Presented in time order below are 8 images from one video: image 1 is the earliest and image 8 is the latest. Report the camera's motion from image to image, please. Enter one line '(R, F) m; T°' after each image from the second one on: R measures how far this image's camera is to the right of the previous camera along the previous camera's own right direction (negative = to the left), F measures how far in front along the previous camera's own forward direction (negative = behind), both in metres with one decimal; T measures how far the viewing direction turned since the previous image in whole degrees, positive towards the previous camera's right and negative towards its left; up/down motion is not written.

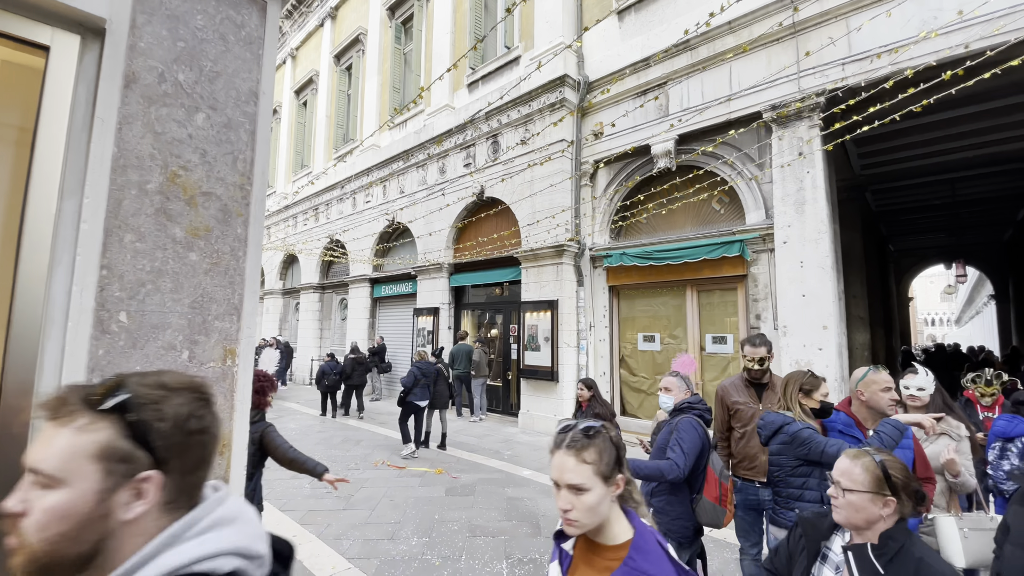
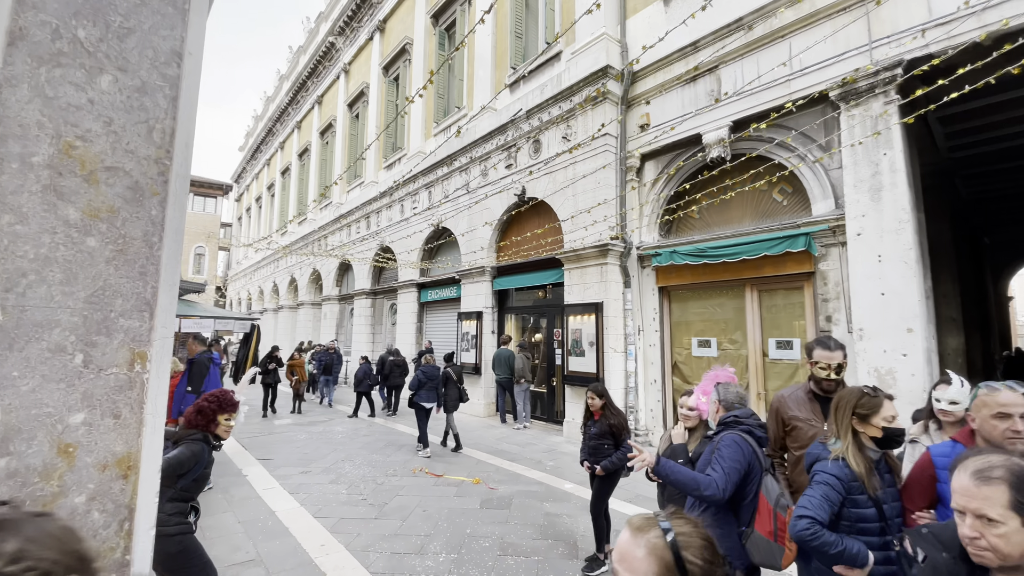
(+0.2, +0.3) m; -7°
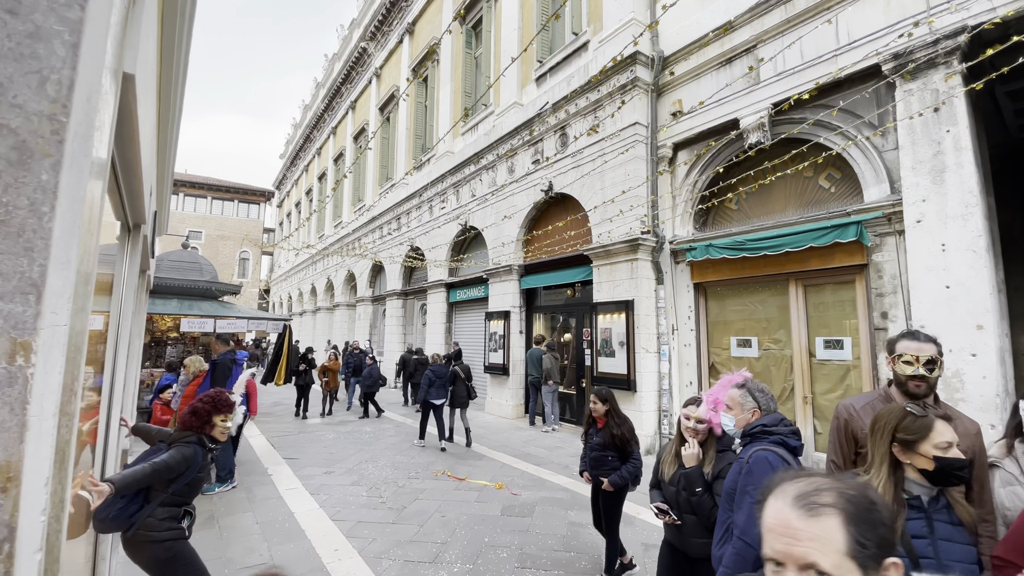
(+0.2, +0.2) m; -4°
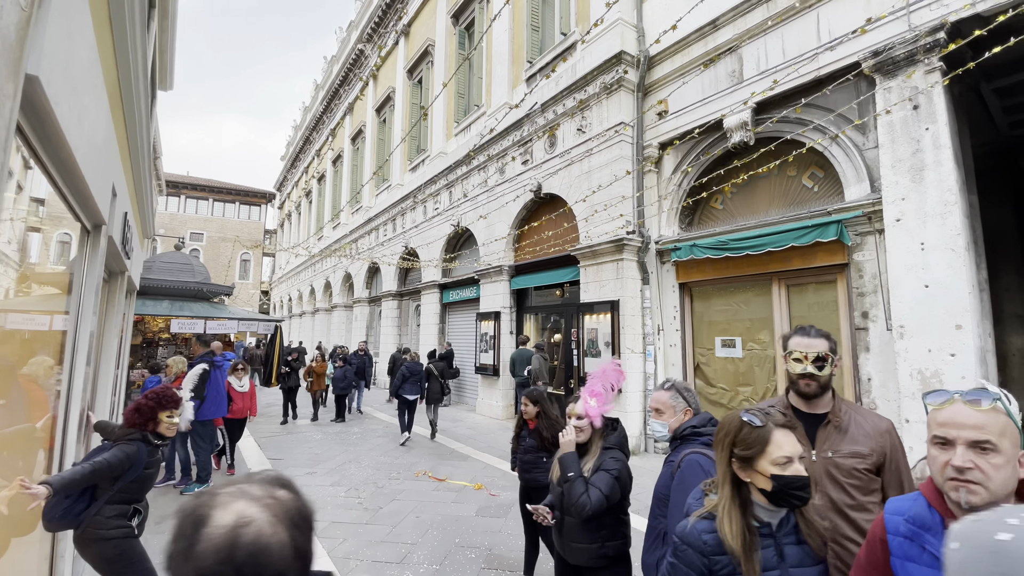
(+0.3, 0.0) m; 0°
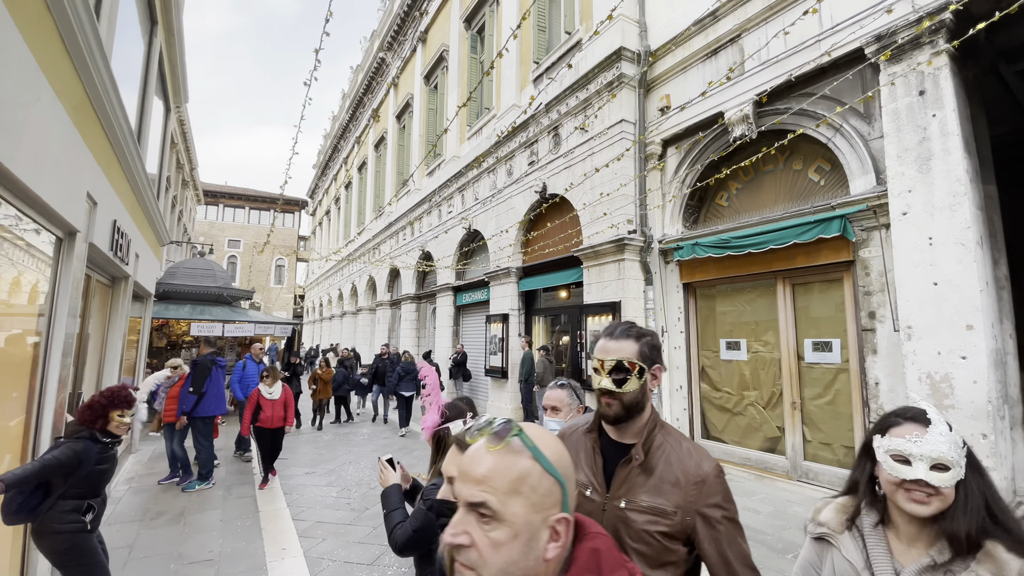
(+0.5, +0.1) m; -4°
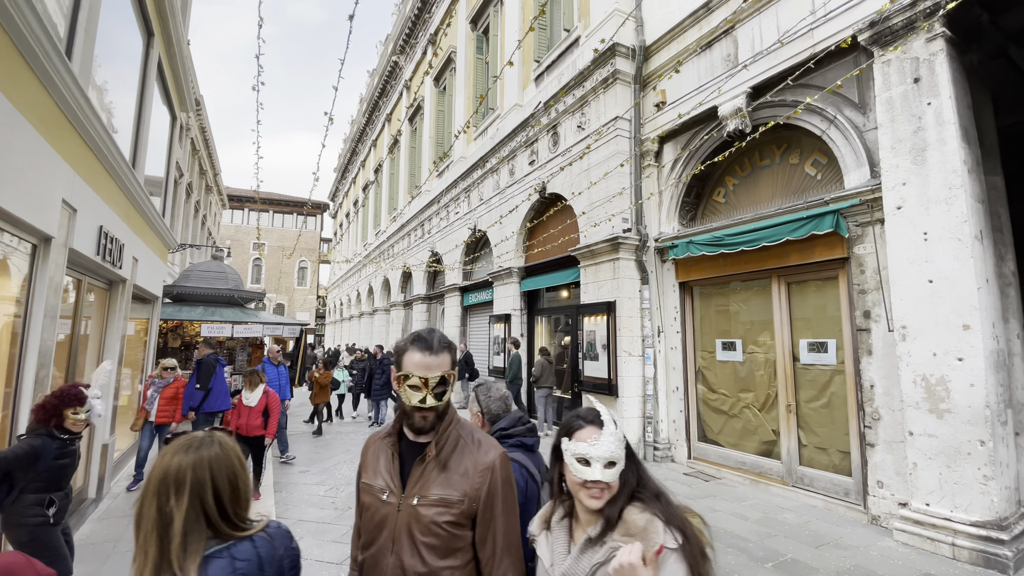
(+0.5, 0.0) m; -3°
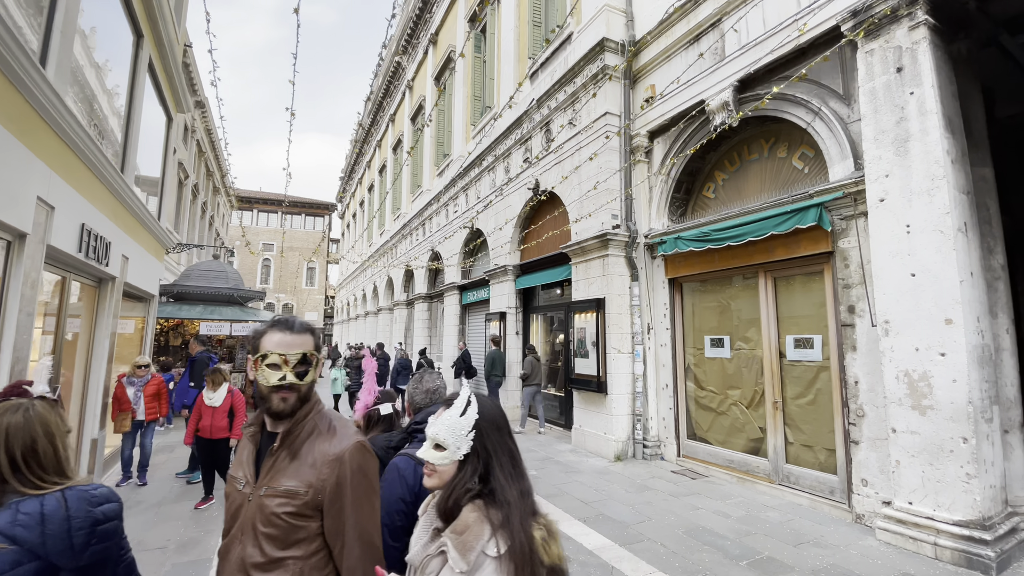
(+0.3, 0.0) m; -1°
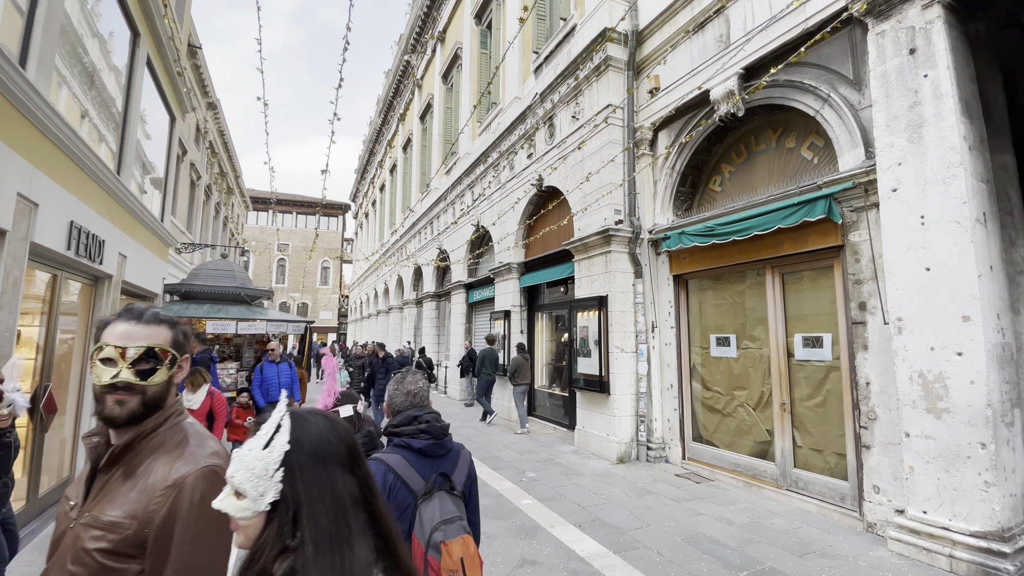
(+0.2, +0.2) m; -2°
